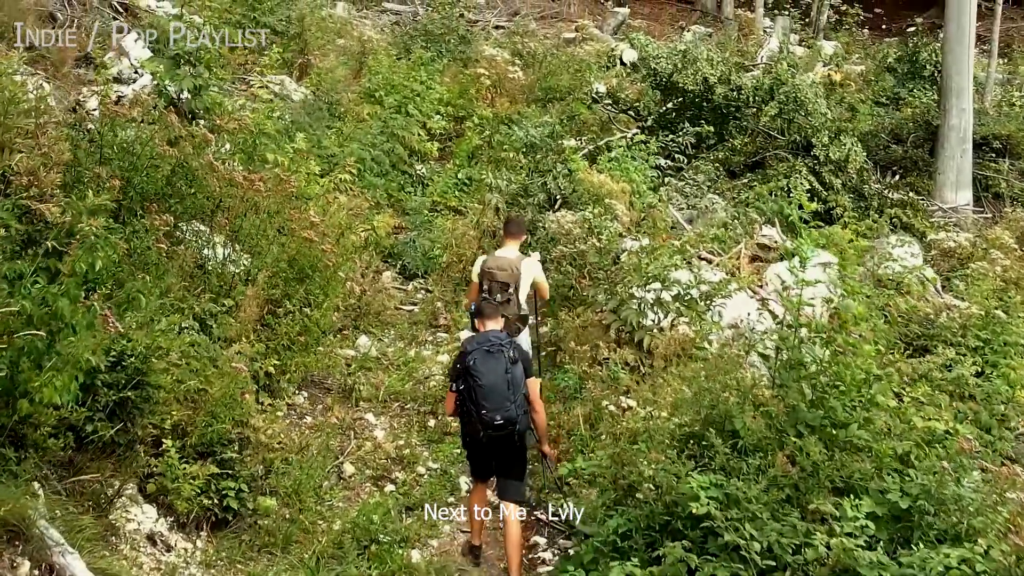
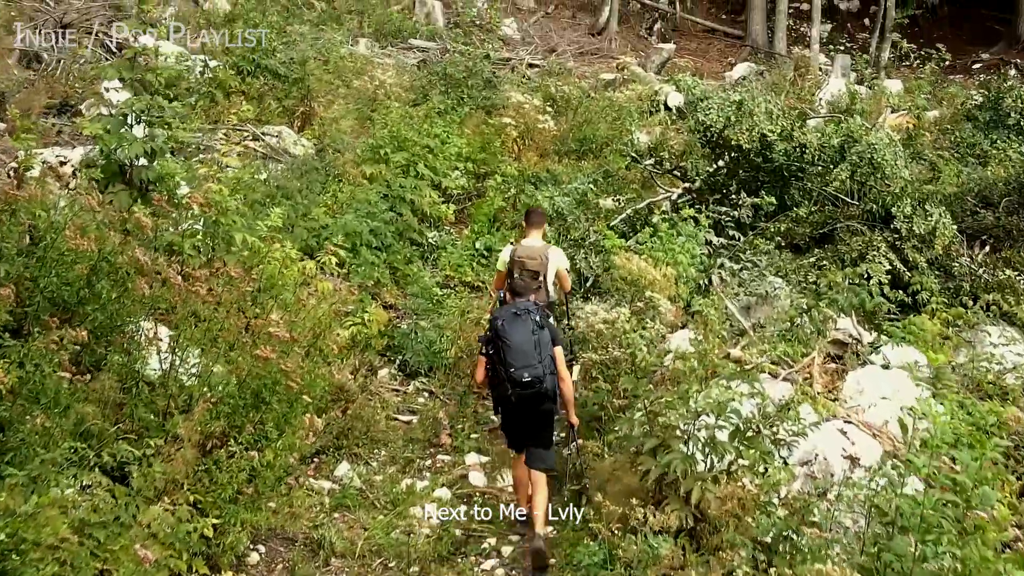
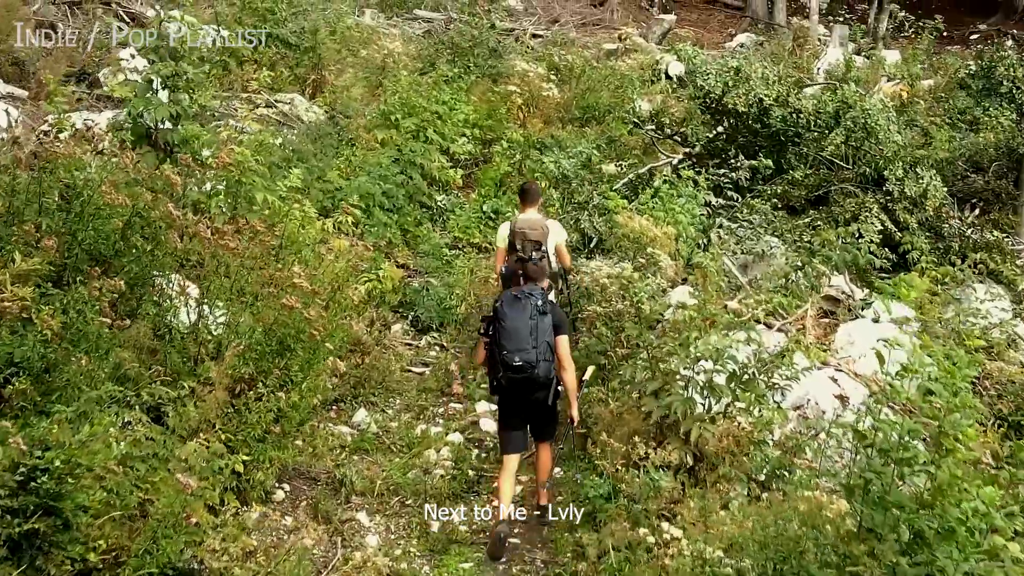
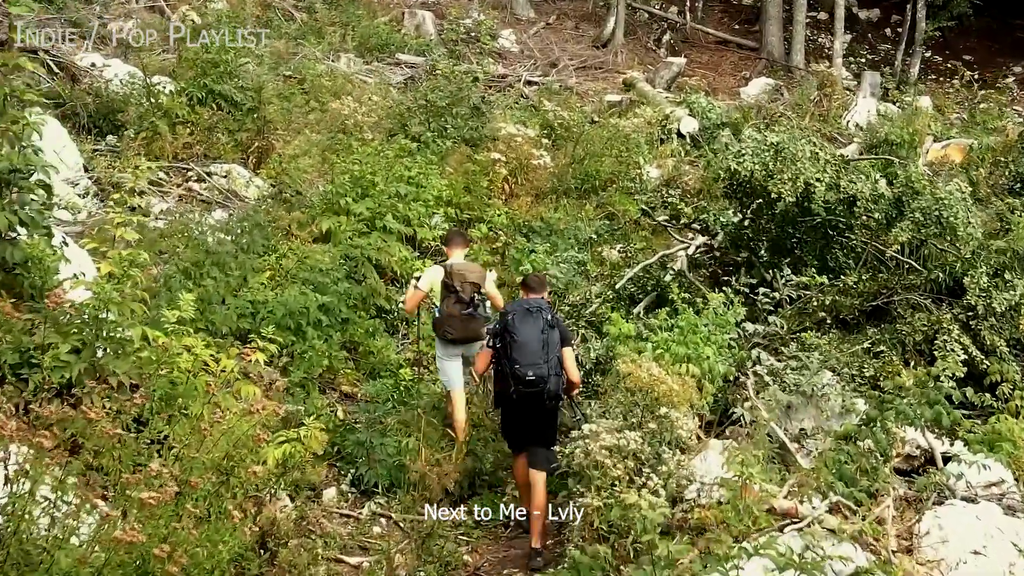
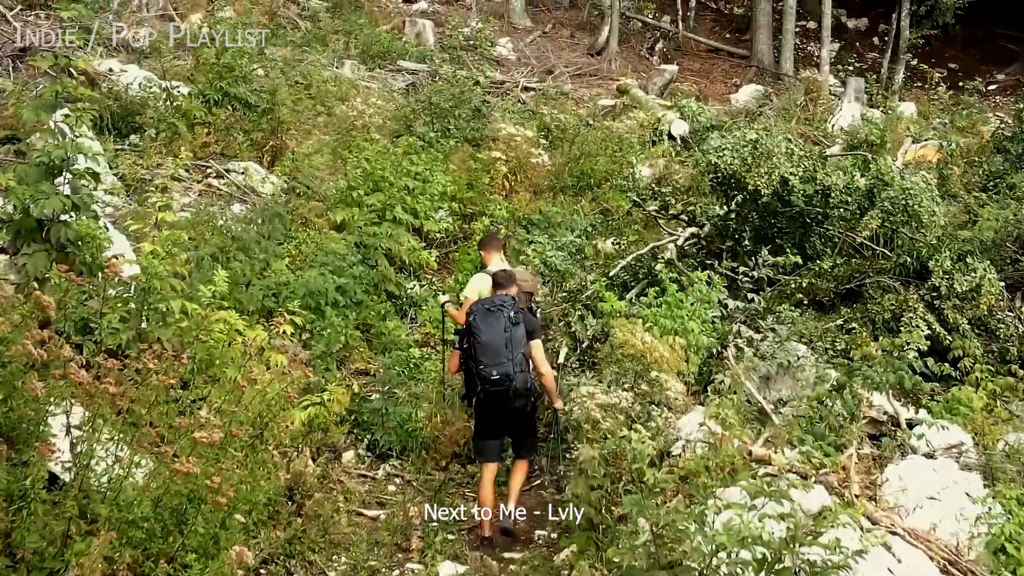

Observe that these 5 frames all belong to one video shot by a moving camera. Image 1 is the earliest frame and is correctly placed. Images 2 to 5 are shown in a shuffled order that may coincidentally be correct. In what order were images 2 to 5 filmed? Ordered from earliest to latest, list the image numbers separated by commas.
3, 2, 5, 4
